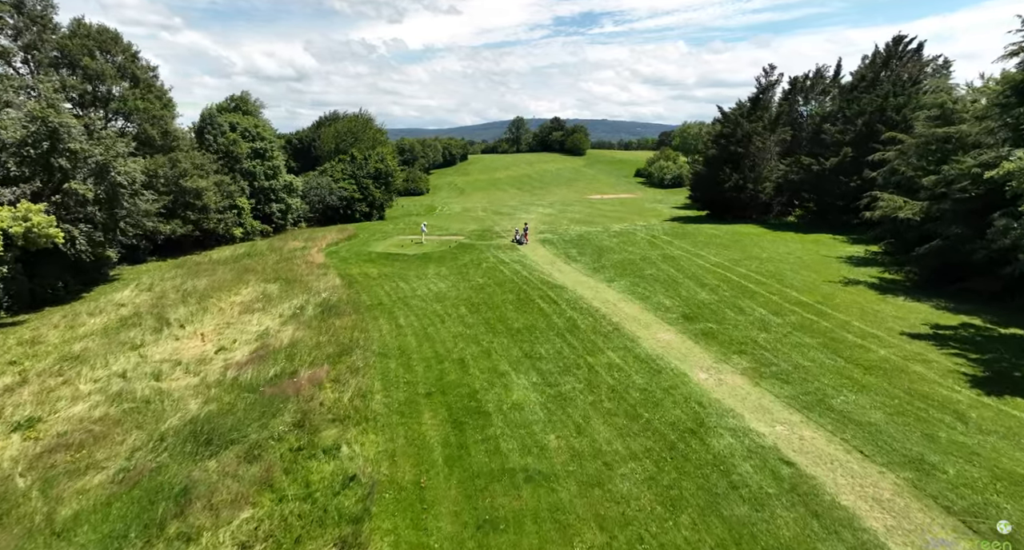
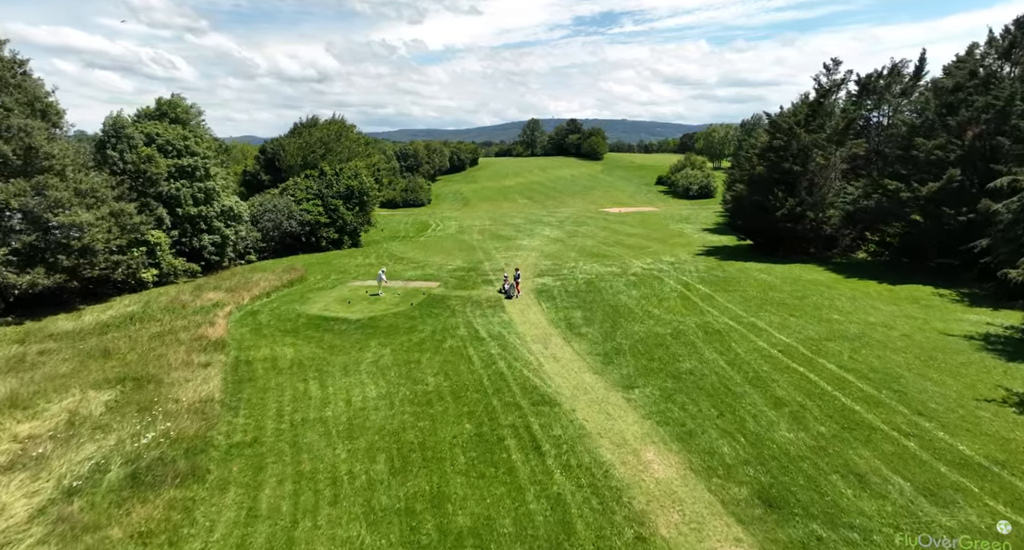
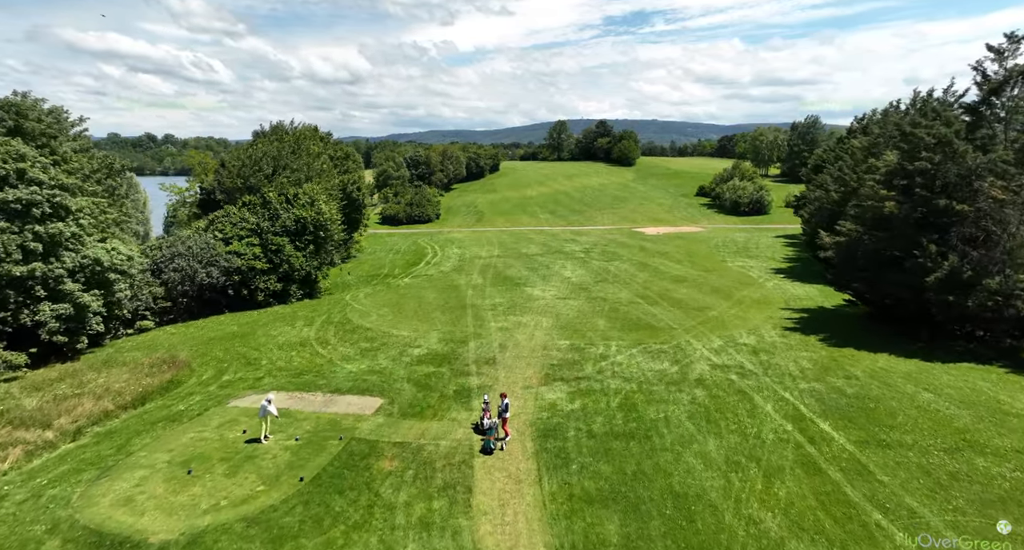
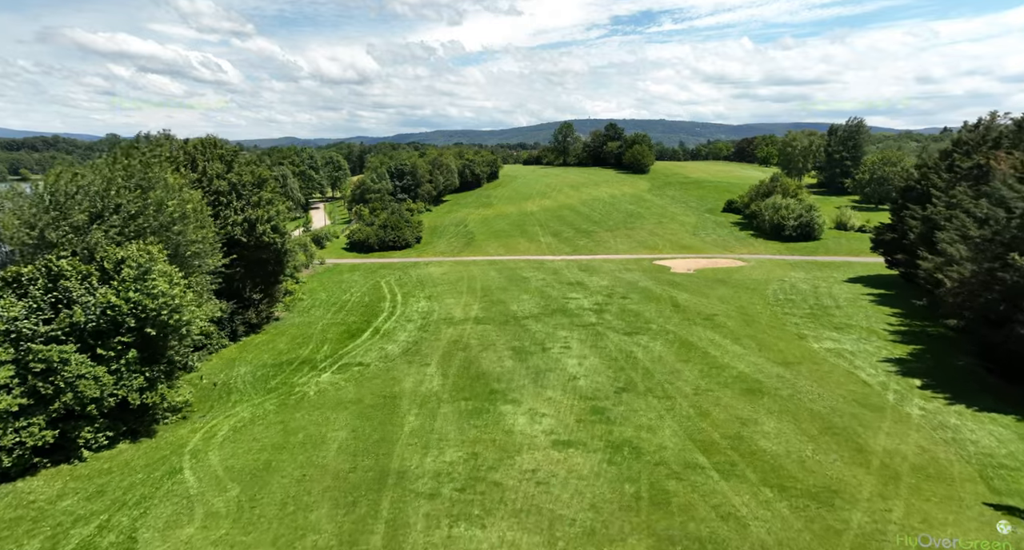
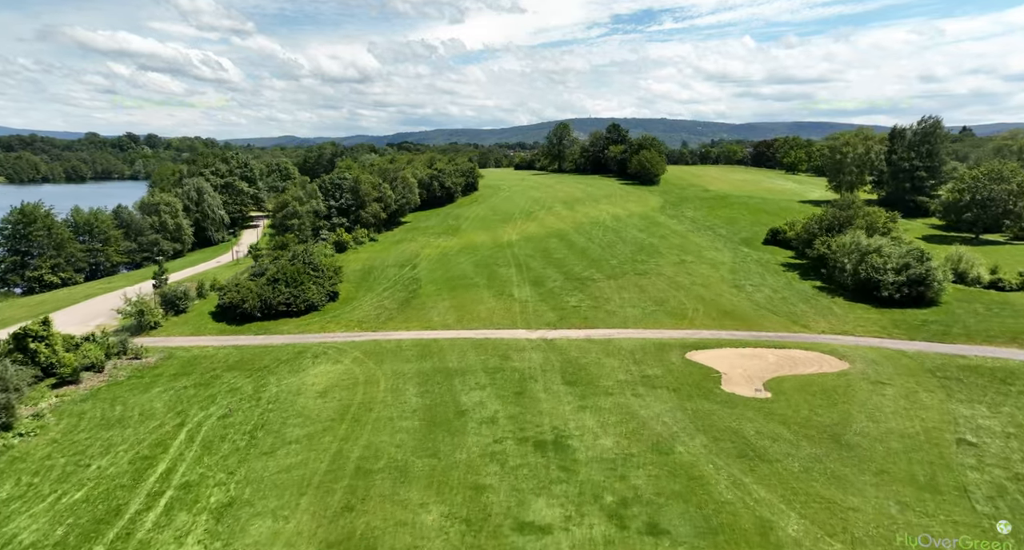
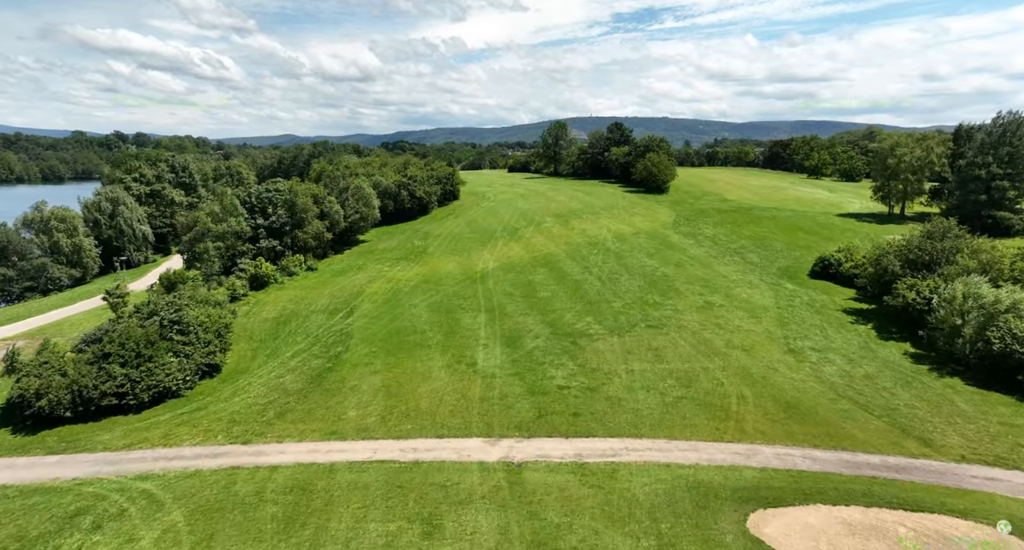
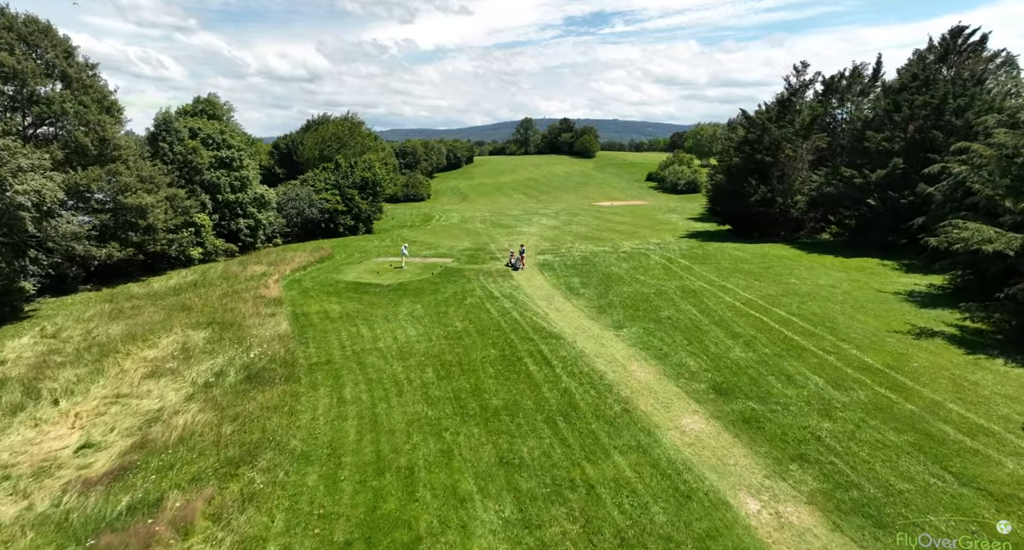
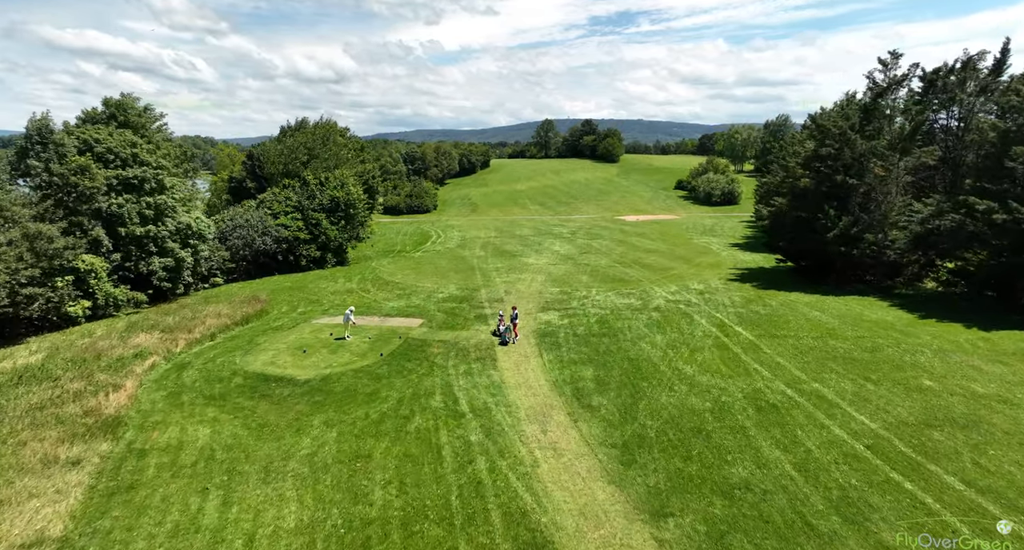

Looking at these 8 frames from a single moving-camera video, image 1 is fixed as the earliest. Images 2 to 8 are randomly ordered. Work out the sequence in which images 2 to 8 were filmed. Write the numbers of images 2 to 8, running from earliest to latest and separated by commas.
7, 2, 8, 3, 4, 5, 6
